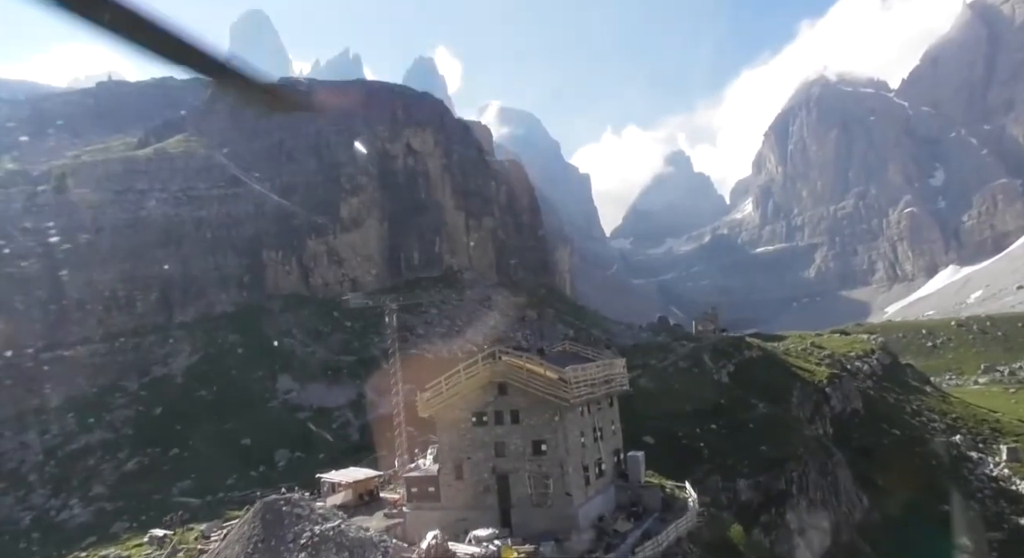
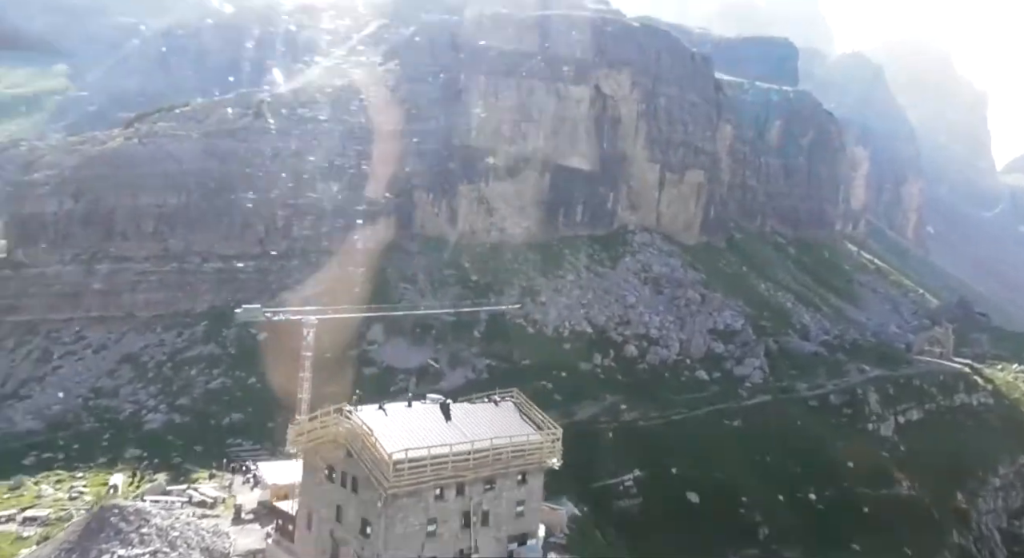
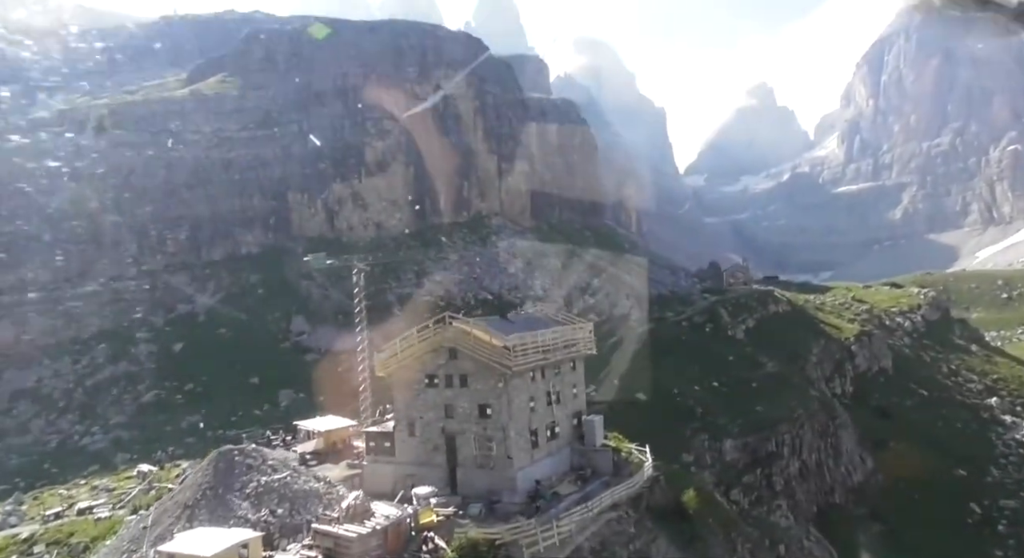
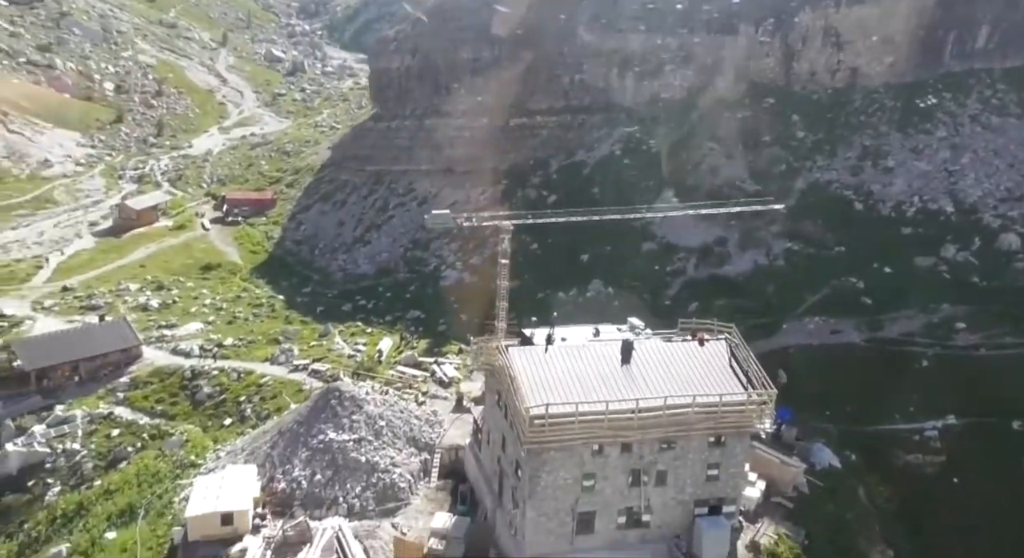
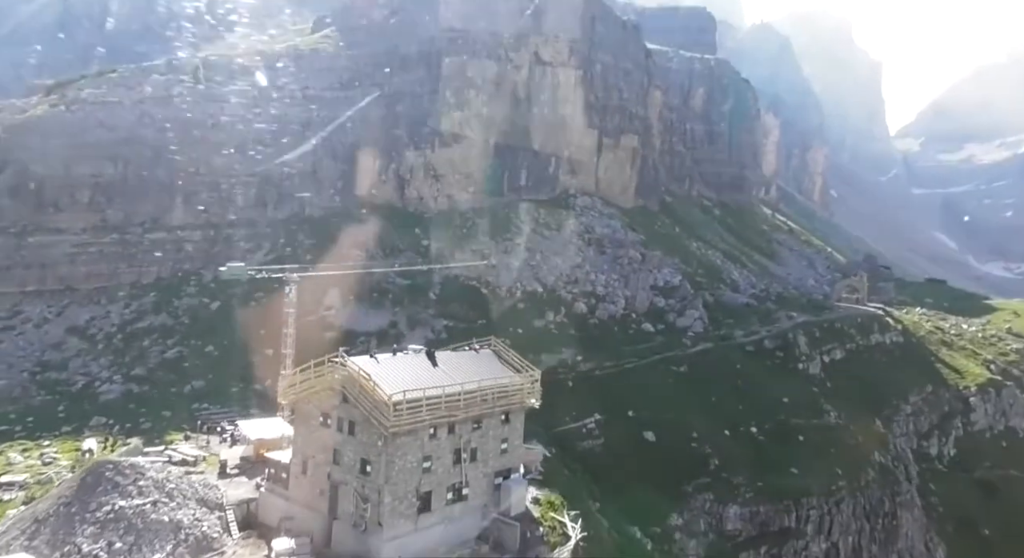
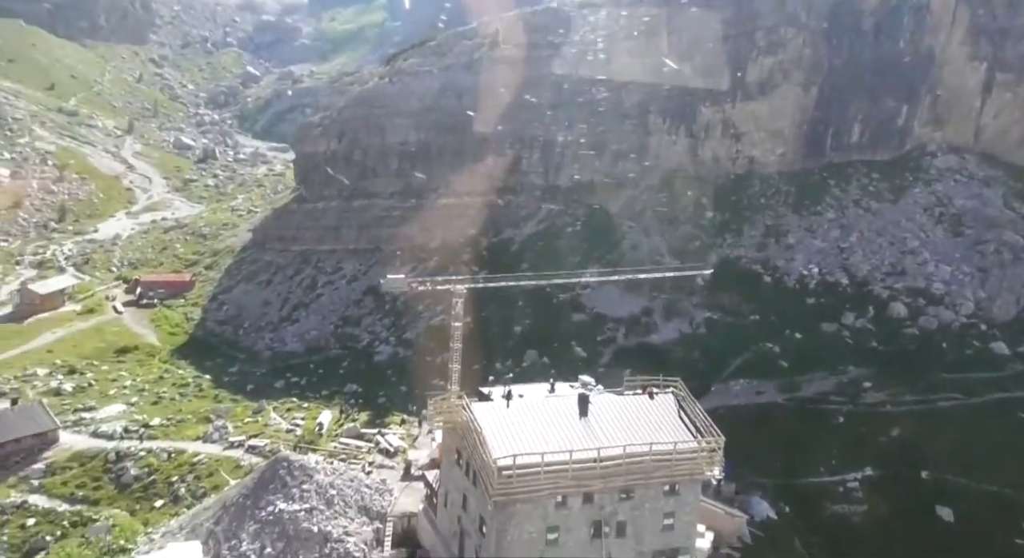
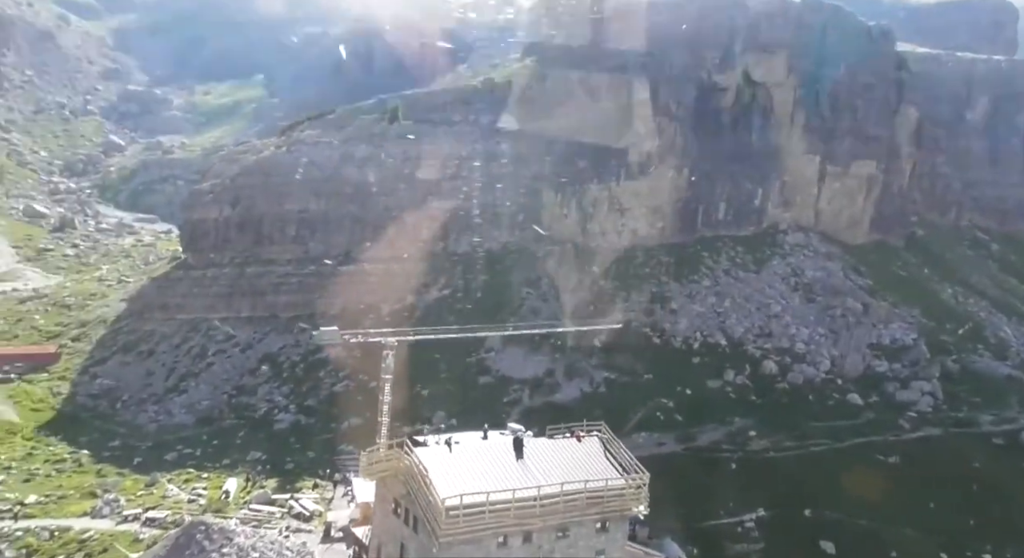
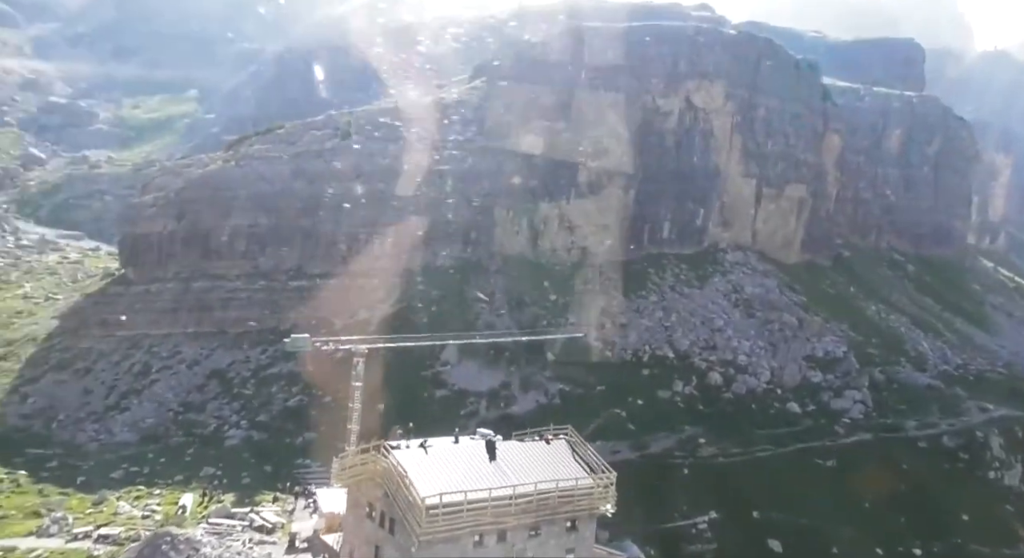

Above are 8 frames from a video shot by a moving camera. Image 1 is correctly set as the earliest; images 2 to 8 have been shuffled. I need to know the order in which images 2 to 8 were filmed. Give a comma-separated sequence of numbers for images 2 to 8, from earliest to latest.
3, 5, 2, 8, 7, 6, 4
